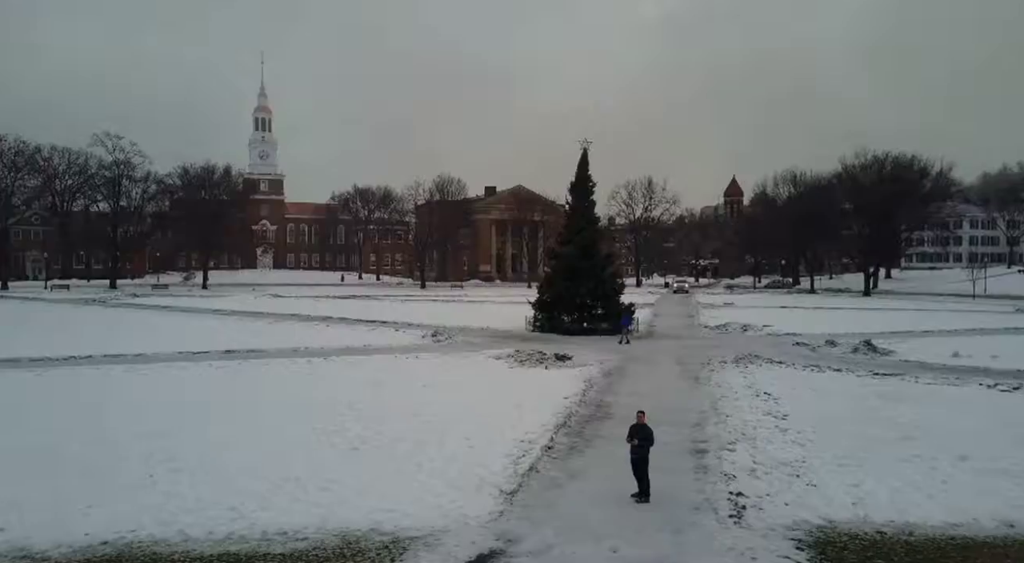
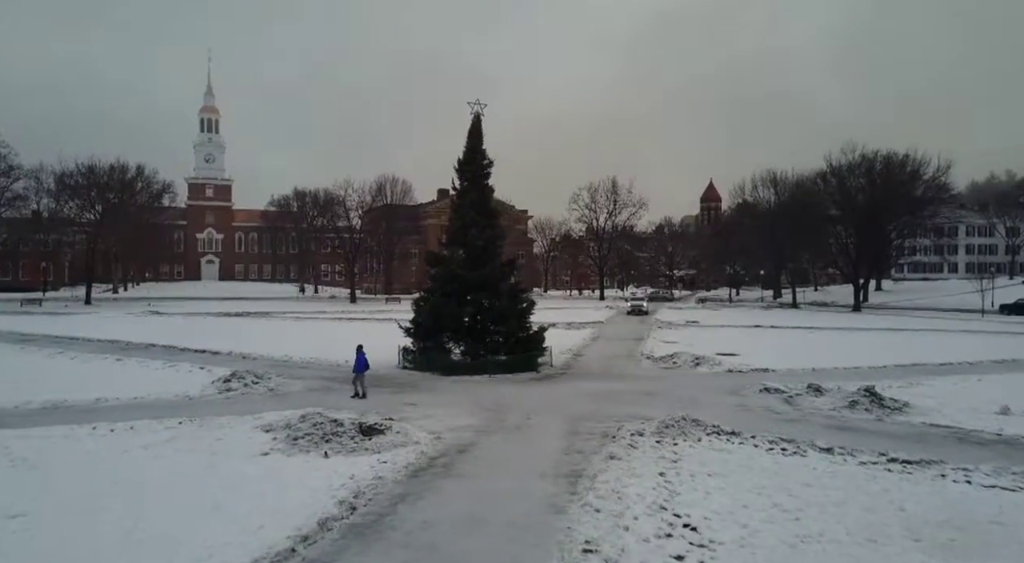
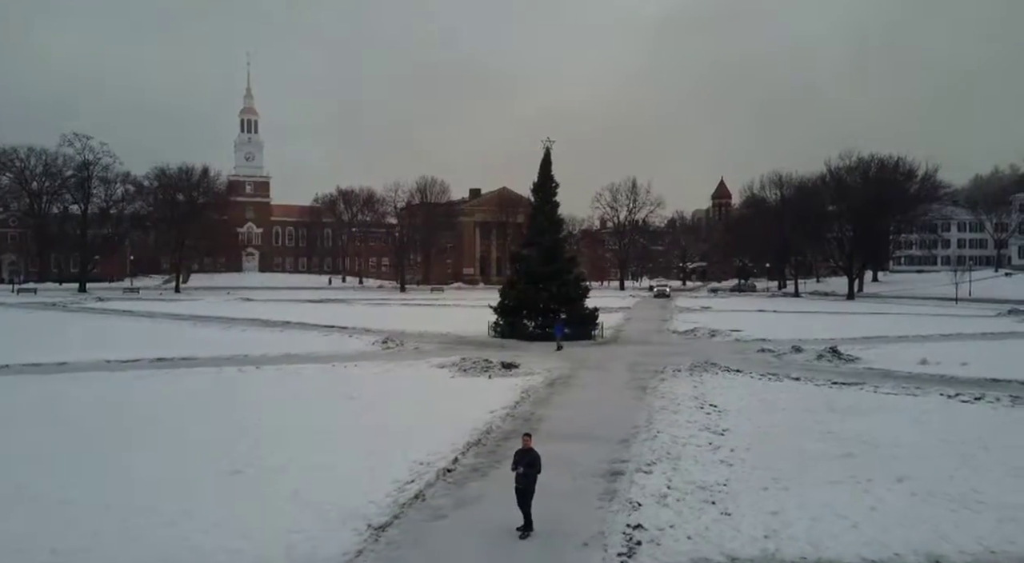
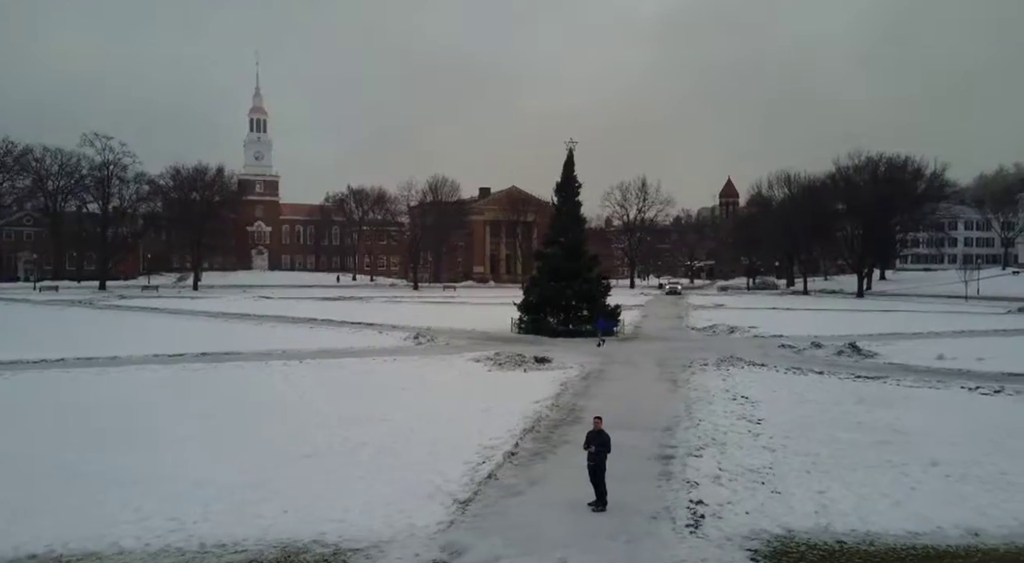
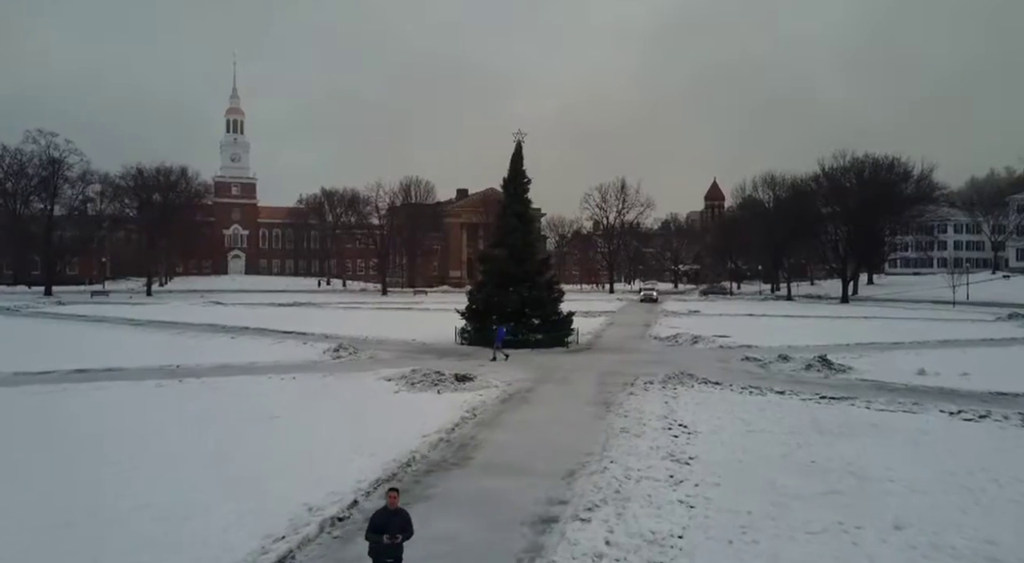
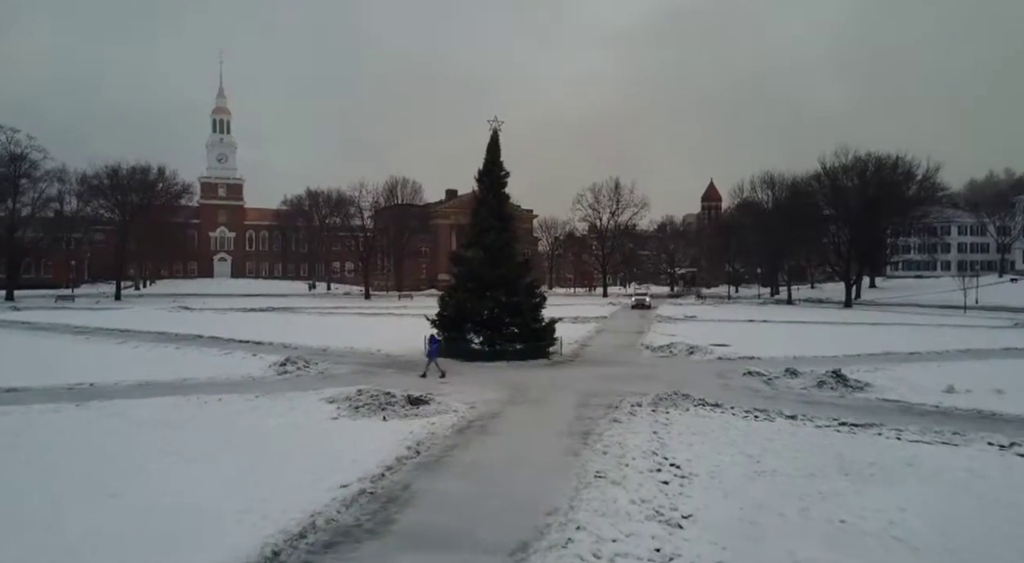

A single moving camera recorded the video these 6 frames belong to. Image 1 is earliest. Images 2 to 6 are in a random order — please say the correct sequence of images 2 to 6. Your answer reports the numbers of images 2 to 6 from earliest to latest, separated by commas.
4, 3, 5, 6, 2
